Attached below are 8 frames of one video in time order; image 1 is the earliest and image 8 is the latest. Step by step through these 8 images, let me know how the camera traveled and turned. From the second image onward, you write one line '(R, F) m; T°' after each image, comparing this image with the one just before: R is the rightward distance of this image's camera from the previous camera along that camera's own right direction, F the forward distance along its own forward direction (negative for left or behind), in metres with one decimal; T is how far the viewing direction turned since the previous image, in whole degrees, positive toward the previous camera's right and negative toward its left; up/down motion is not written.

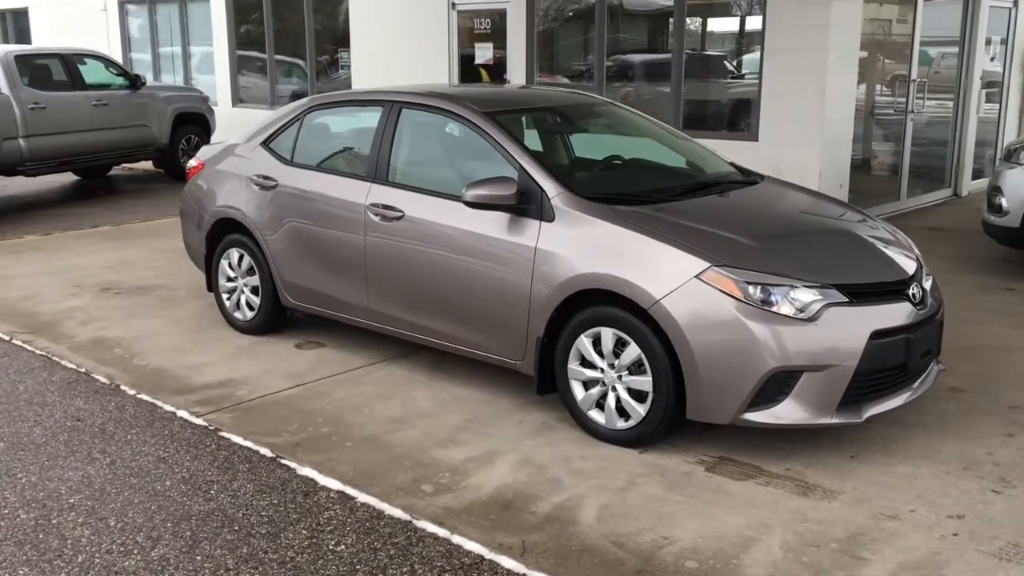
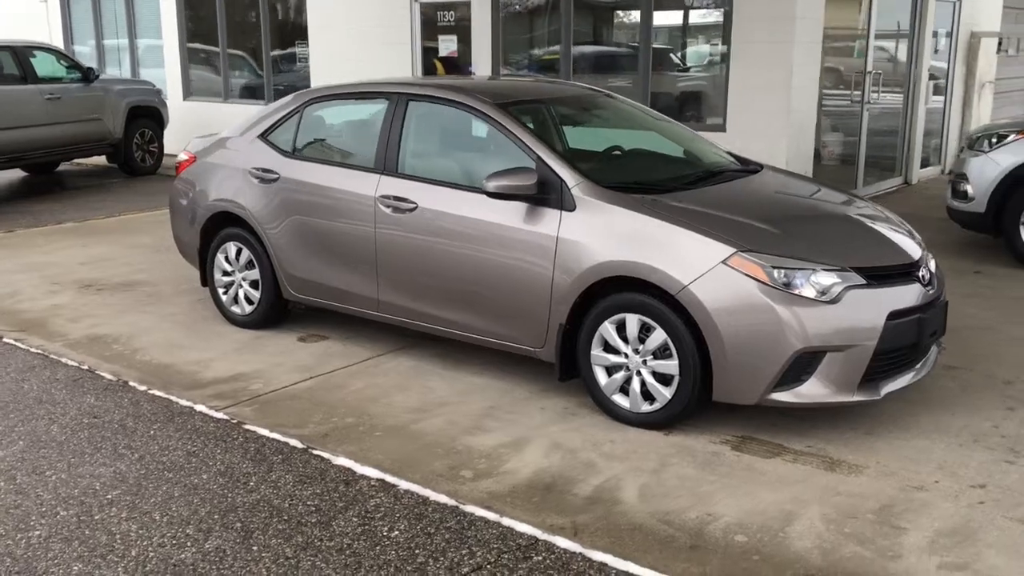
(-0.4, -0.1) m; +4°
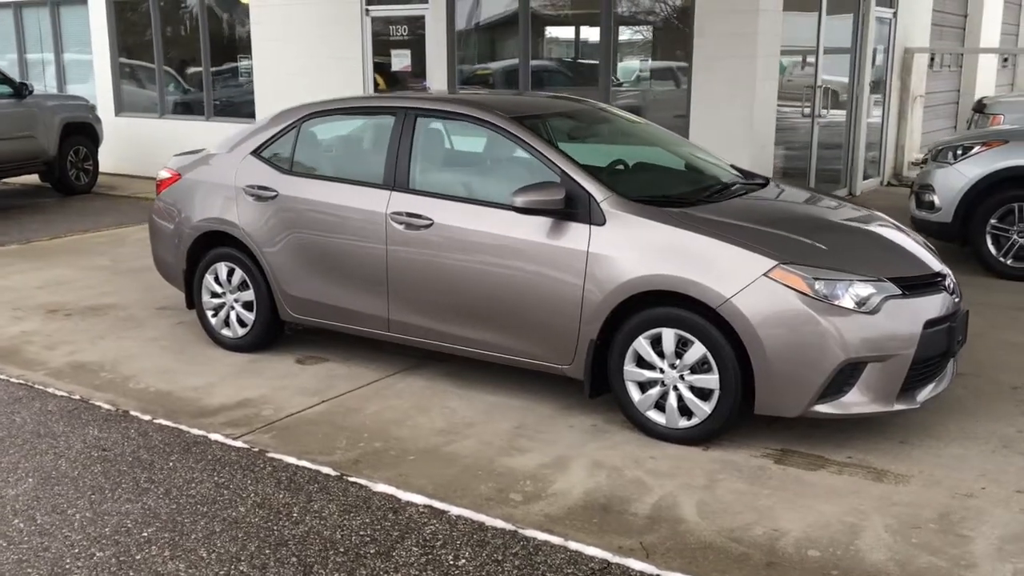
(-0.5, +0.1) m; +5°
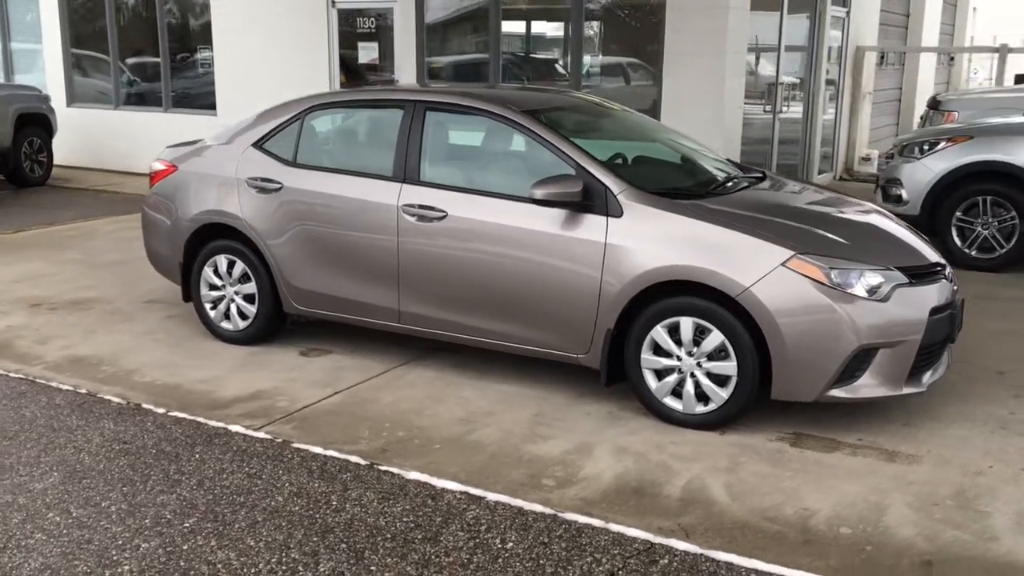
(-0.4, -0.1) m; +4°
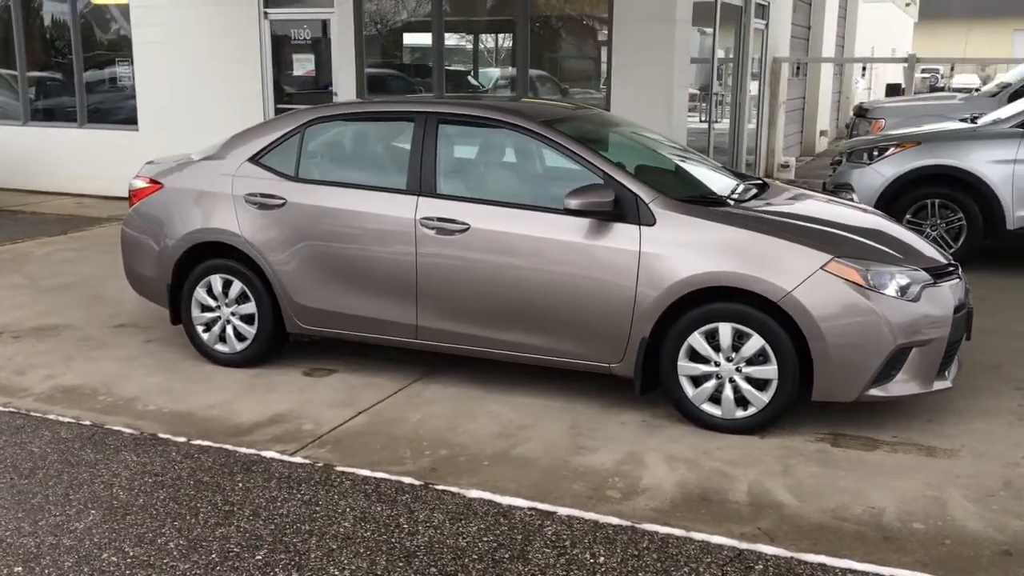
(-0.7, +0.1) m; +7°
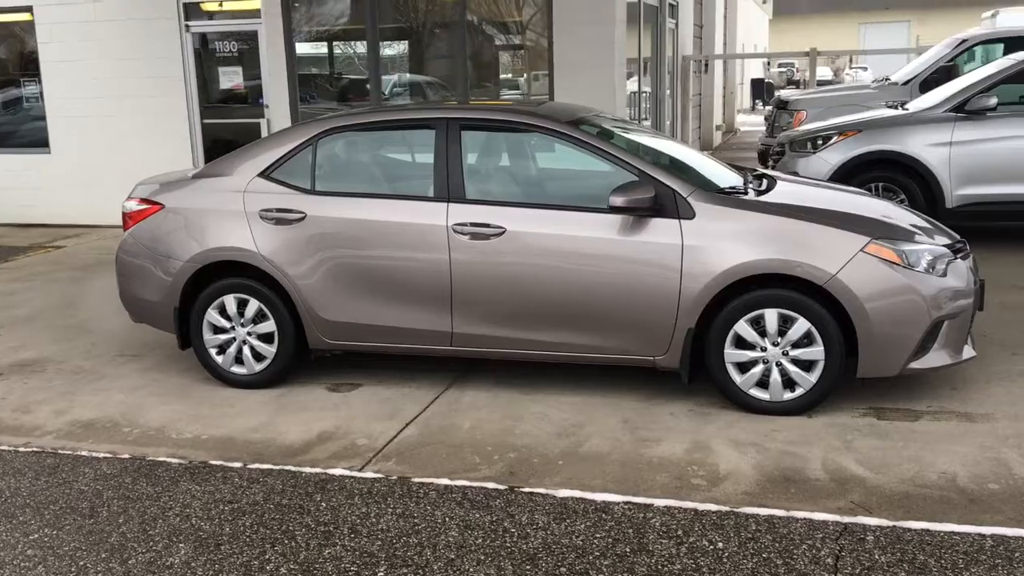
(-0.8, 0.0) m; +7°
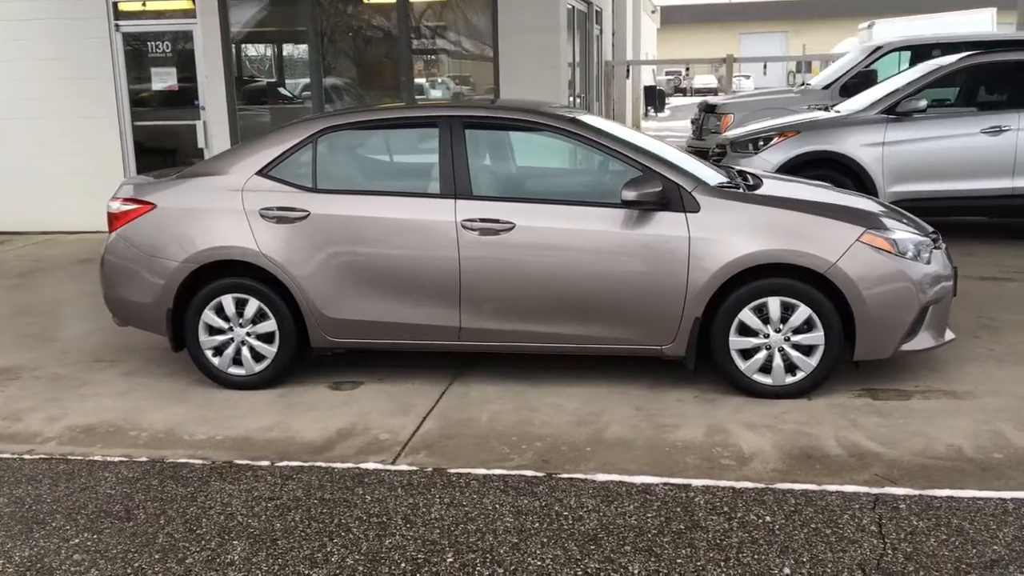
(-0.6, -0.1) m; +6°
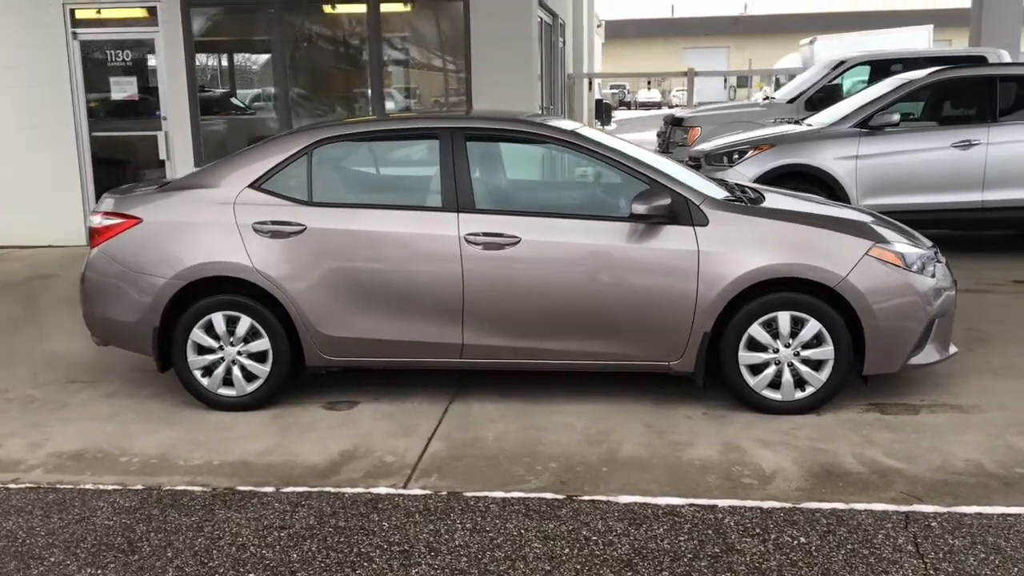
(-0.3, +0.1) m; +3°
